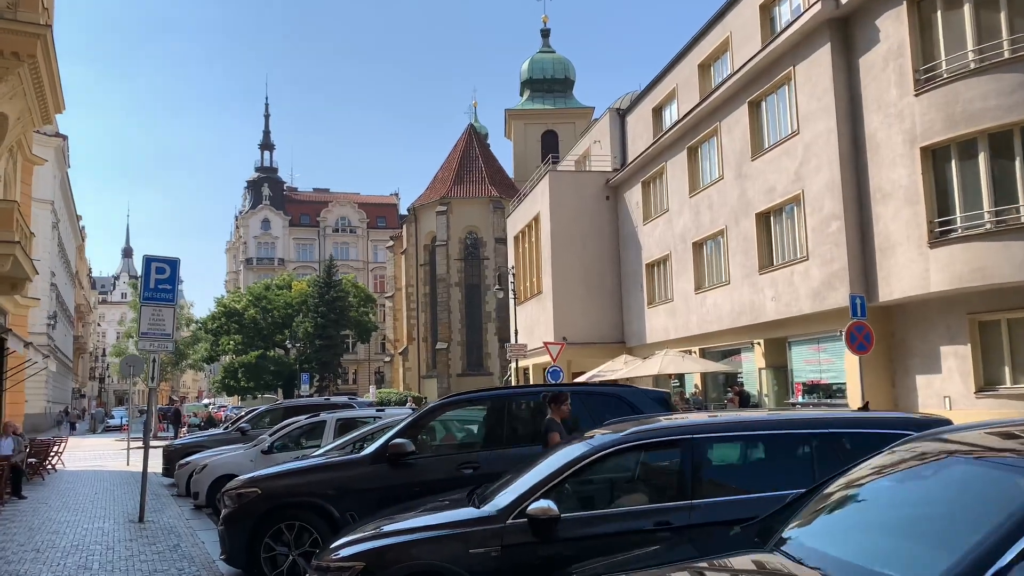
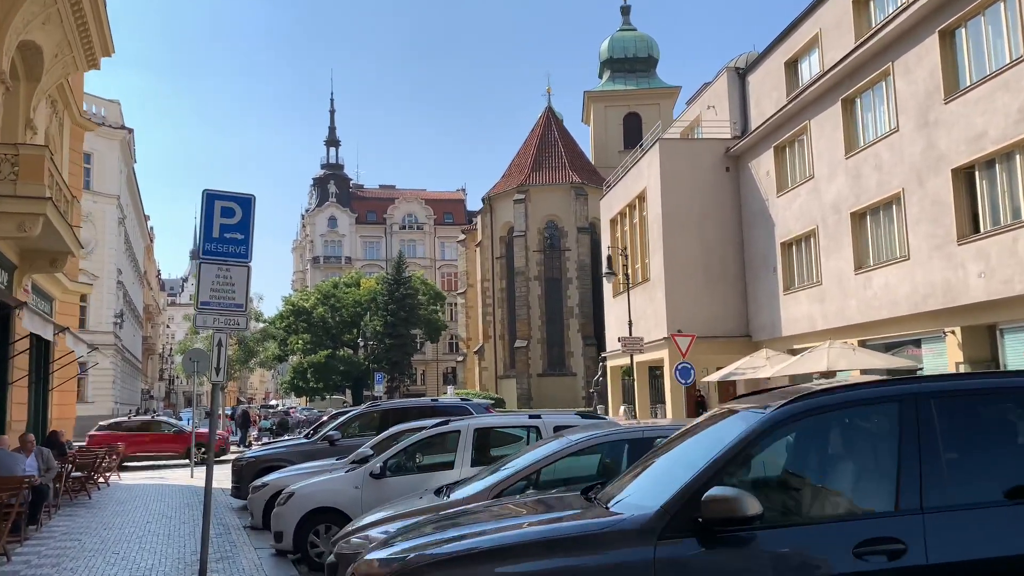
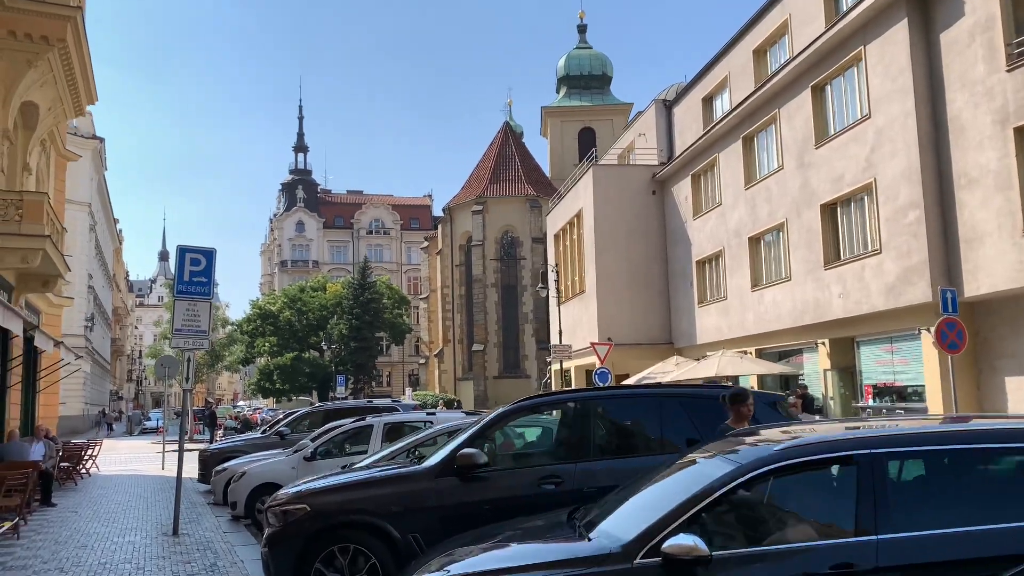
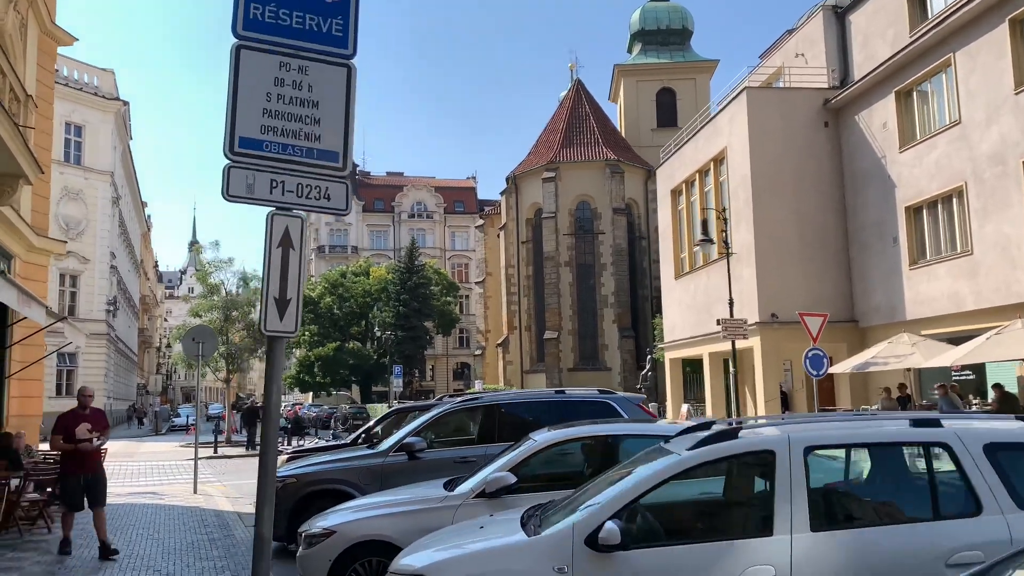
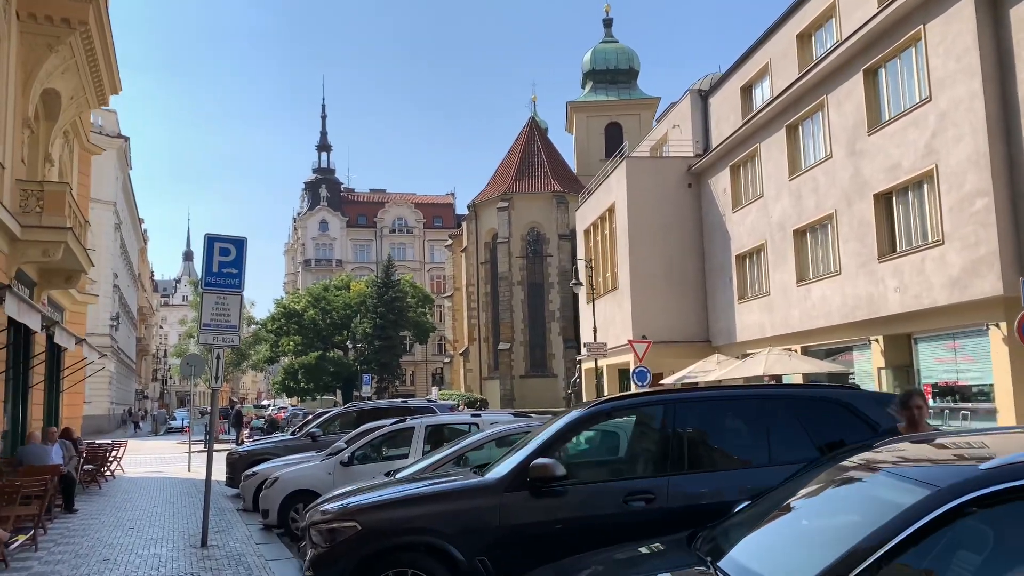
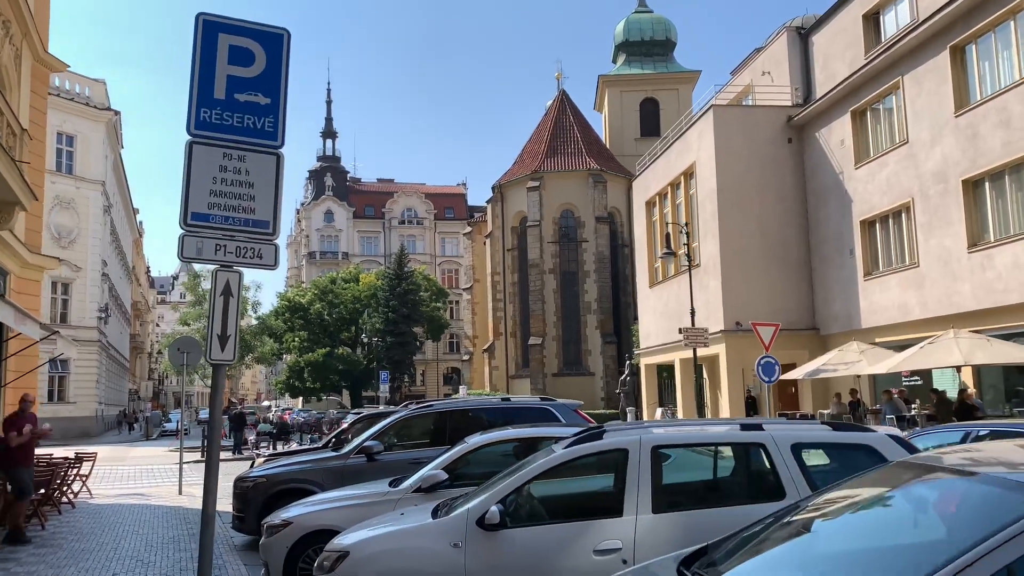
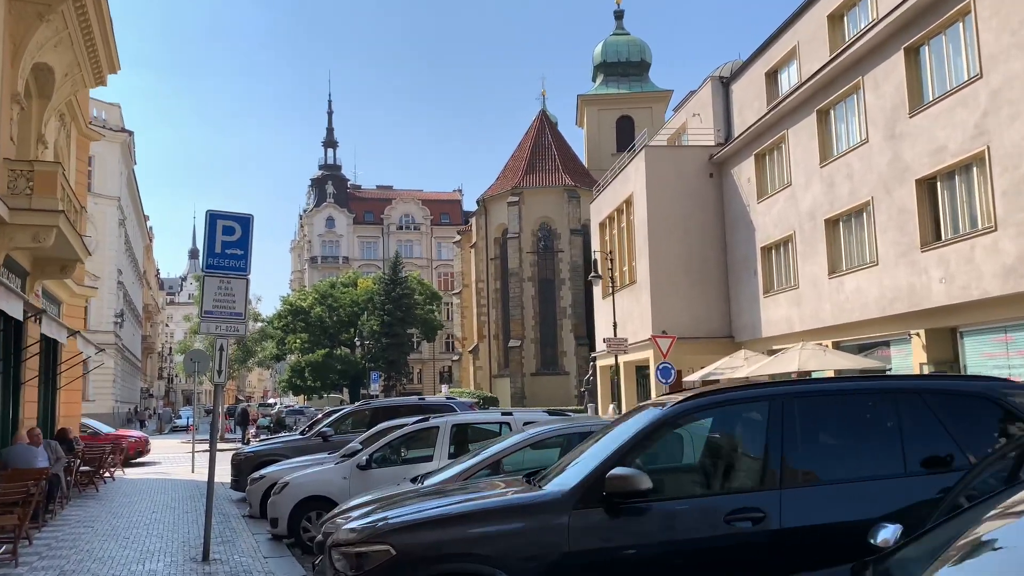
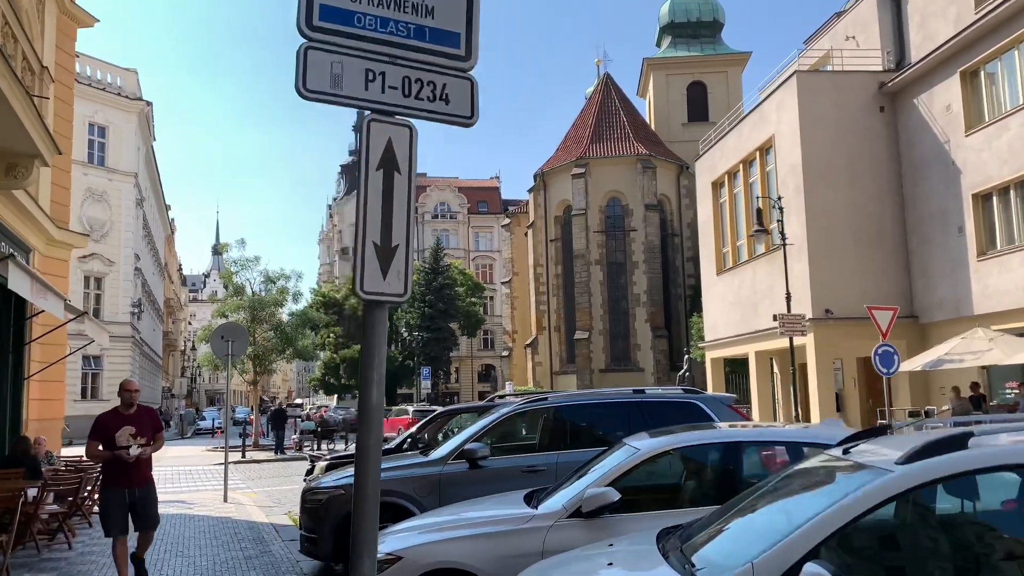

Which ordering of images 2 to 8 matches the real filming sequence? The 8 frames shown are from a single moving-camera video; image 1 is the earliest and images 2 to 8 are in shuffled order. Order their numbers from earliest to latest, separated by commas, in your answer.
3, 5, 7, 2, 6, 4, 8
